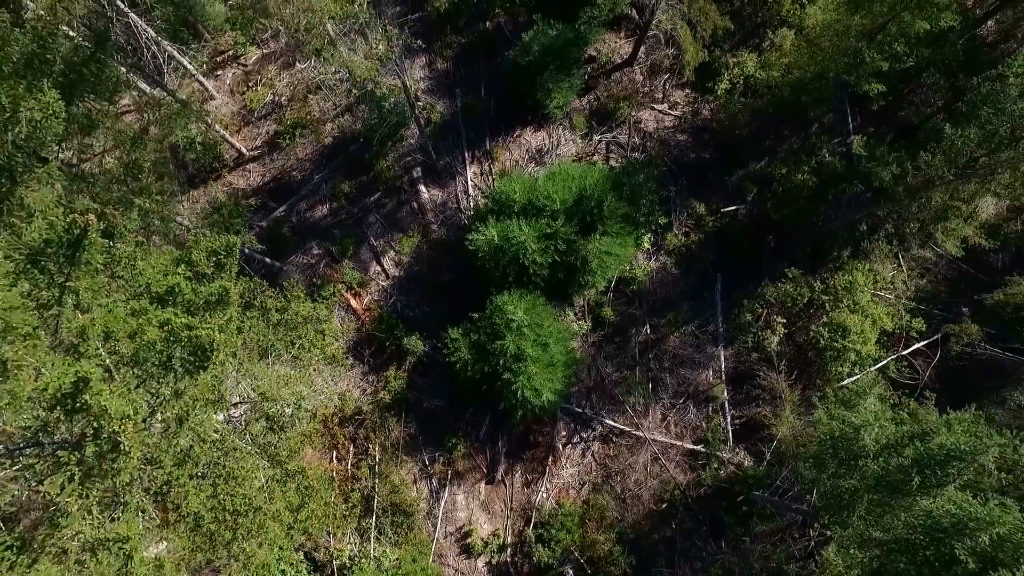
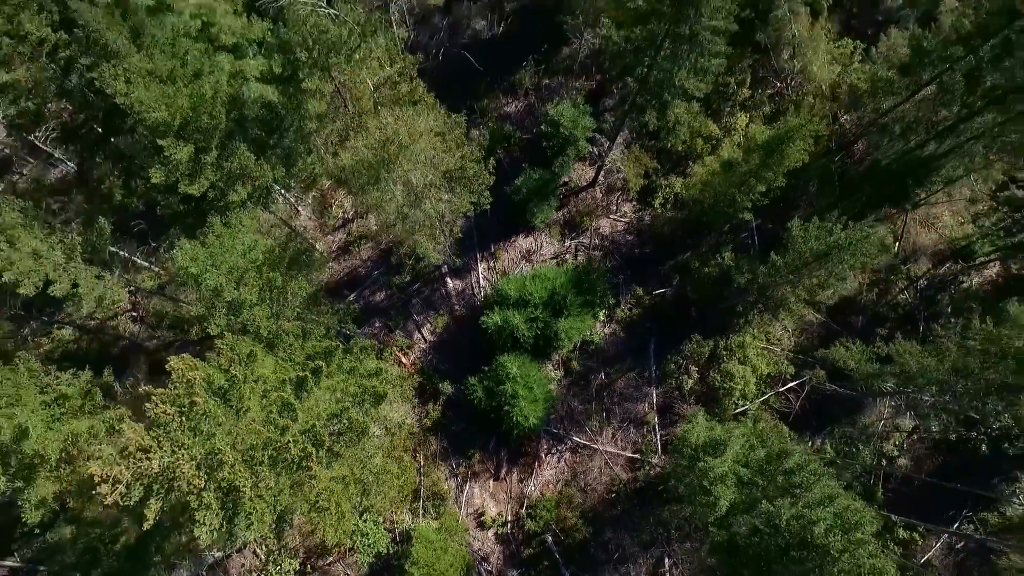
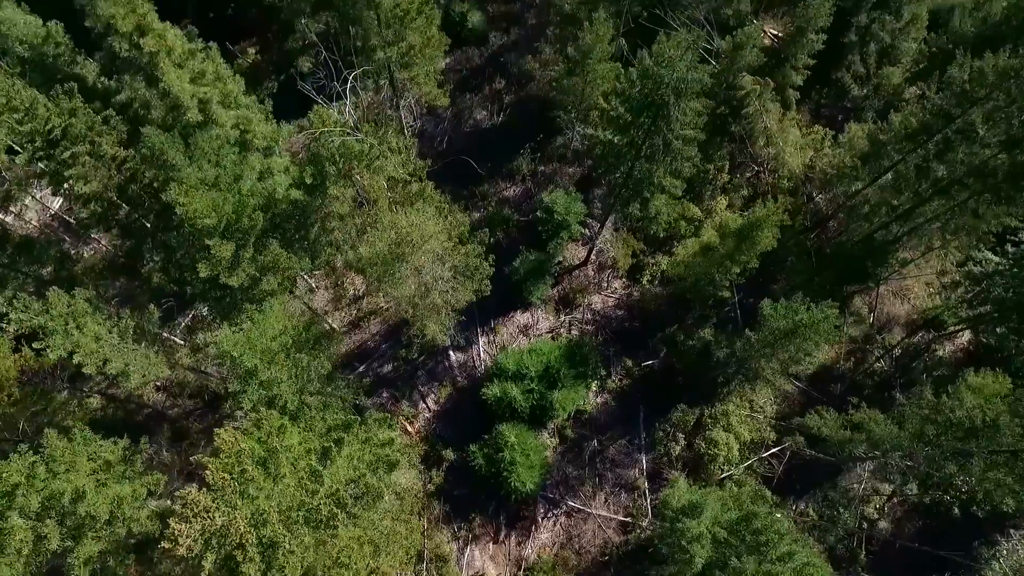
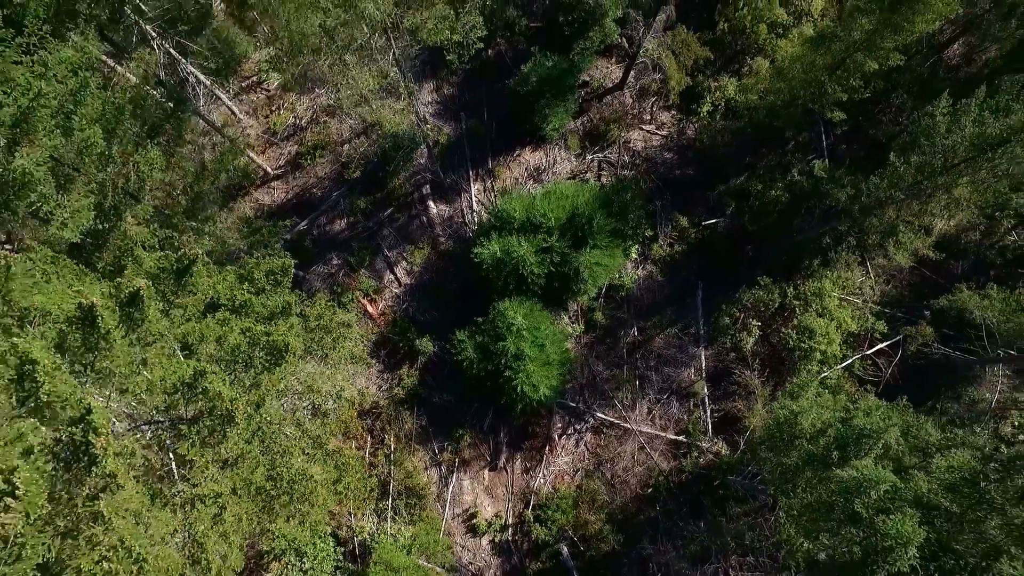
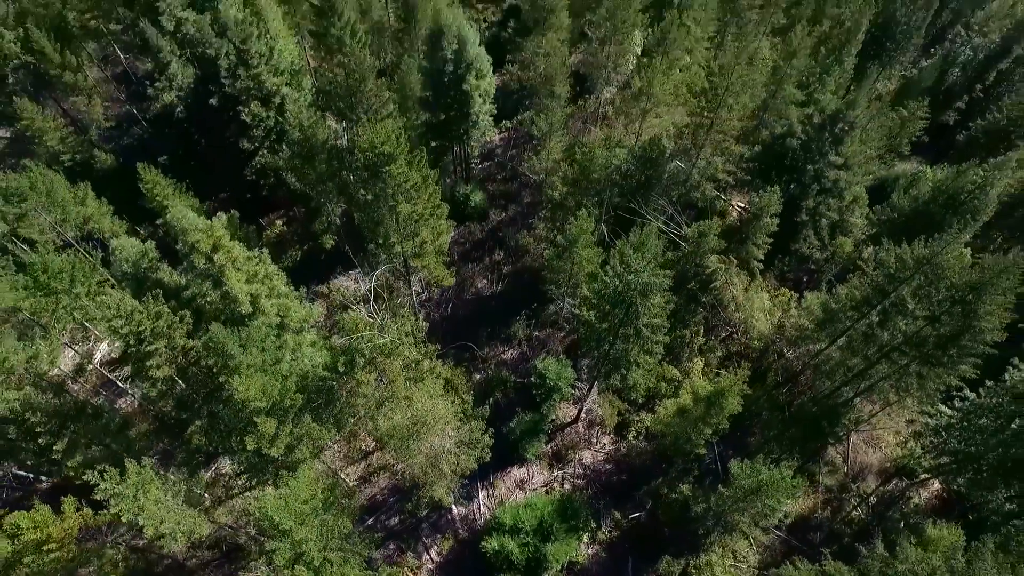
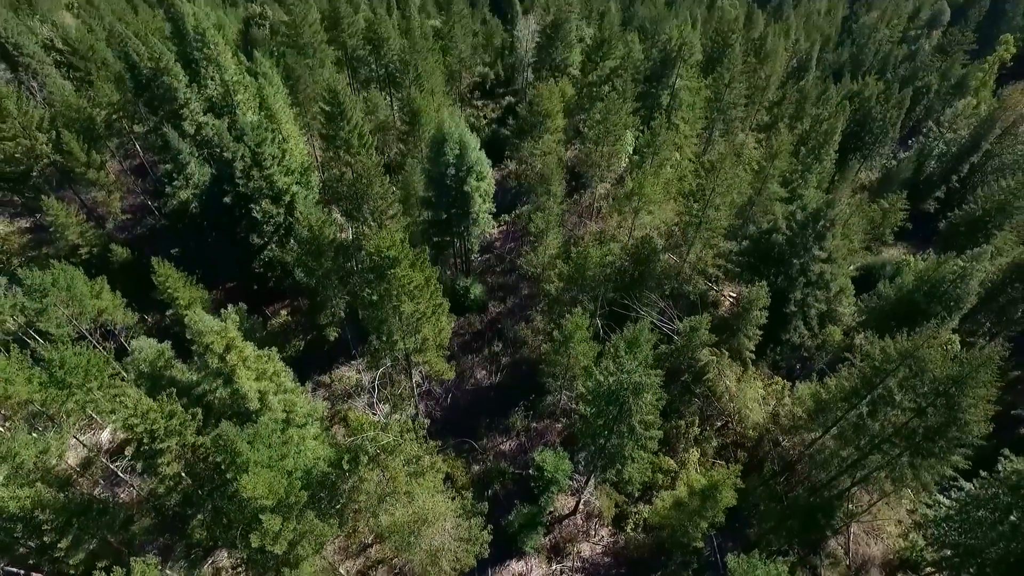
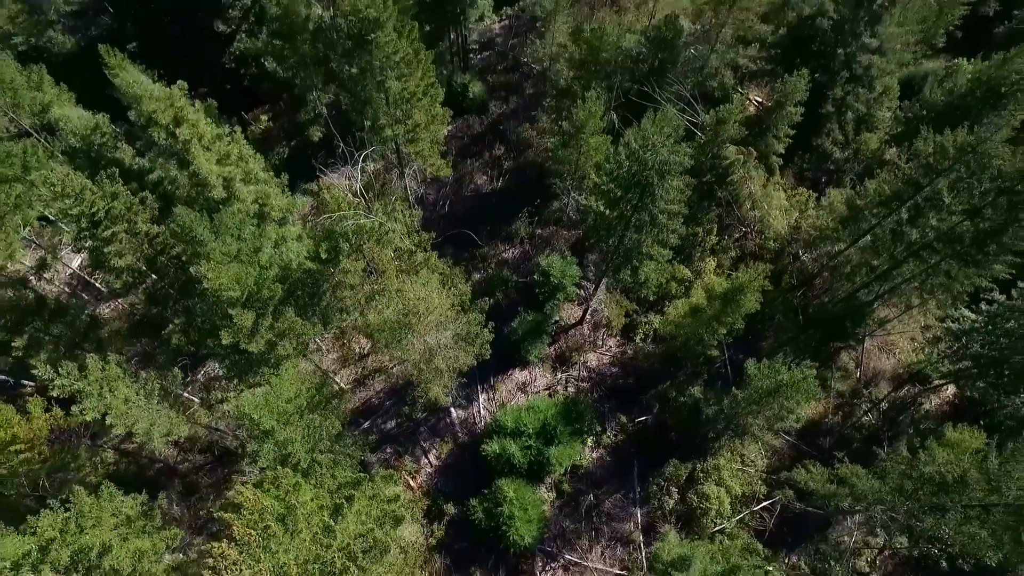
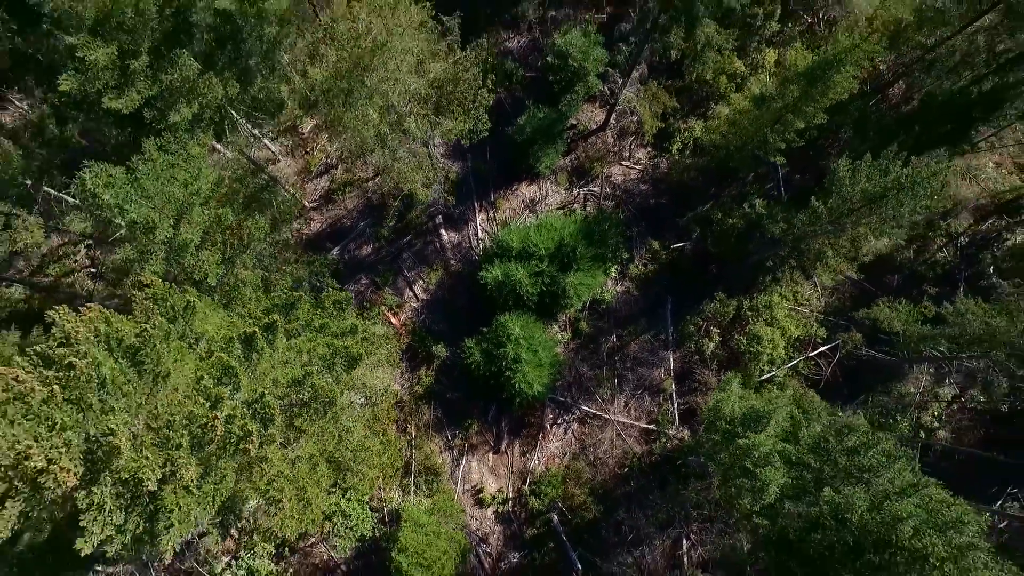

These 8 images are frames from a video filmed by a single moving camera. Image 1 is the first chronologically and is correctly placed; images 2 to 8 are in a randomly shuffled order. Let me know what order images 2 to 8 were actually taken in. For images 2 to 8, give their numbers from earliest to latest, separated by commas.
4, 8, 2, 3, 7, 5, 6
